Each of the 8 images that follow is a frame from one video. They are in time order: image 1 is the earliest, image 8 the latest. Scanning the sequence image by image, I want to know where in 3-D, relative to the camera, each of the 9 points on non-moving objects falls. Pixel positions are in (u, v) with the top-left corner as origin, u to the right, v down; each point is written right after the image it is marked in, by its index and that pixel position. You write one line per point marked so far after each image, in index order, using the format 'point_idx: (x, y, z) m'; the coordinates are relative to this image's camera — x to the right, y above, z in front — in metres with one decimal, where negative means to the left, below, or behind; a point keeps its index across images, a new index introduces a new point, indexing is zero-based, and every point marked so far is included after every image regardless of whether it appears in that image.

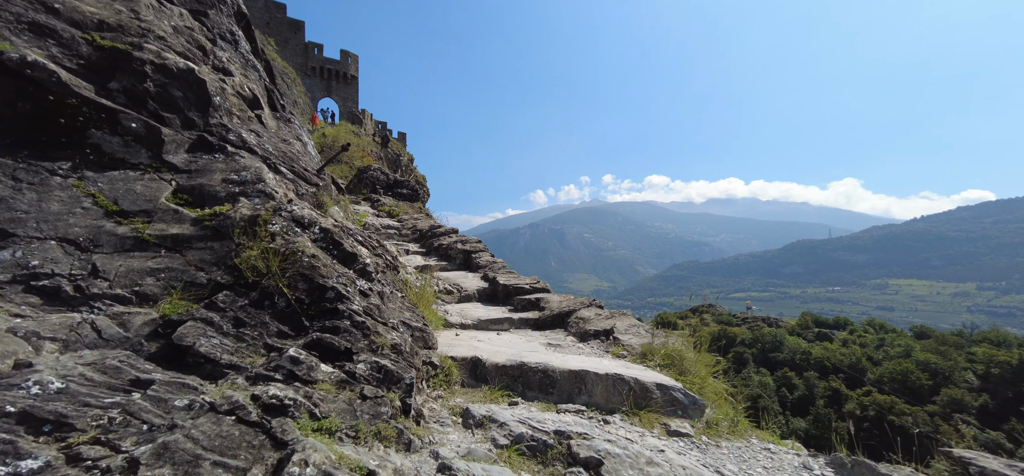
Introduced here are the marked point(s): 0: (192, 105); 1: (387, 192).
0: (-2.1, +0.9, +2.6) m
1: (-4.1, +1.5, +13.3) m
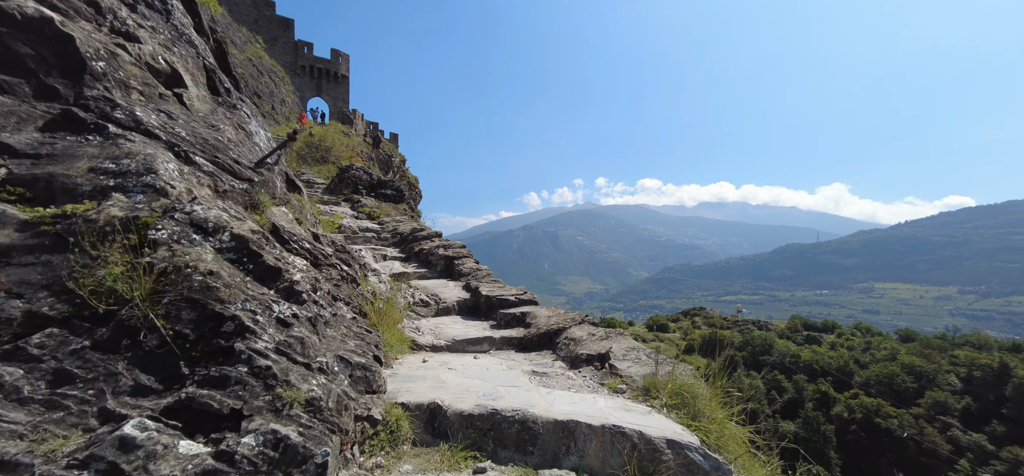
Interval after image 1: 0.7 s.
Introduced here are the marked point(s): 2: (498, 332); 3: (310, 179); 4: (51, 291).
0: (-2.2, +0.8, +2.0) m
1: (-4.4, +1.4, +12.7) m
2: (-0.1, -1.0, +4.4) m
3: (-6.7, +2.0, +13.7) m
4: (-1.7, -0.2, +1.5) m
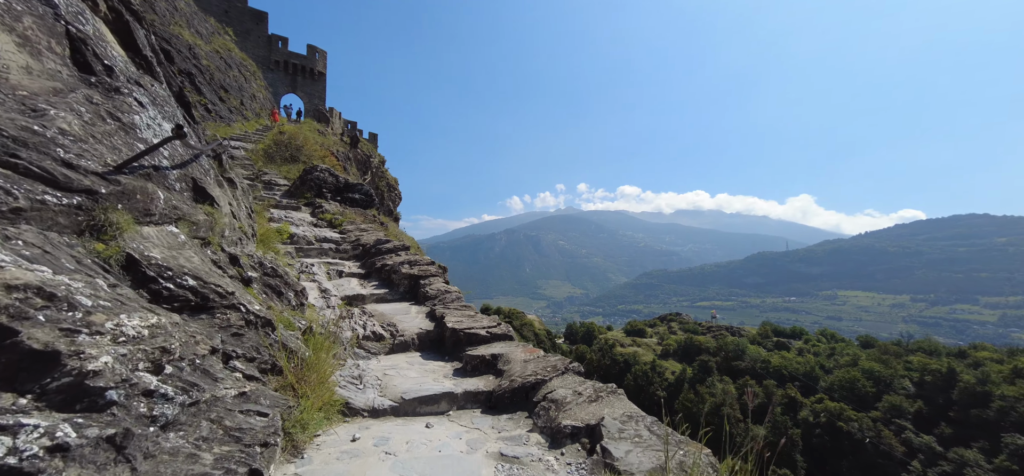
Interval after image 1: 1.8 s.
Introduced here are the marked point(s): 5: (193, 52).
0: (-2.4, +0.6, +1.0) m
1: (-5.0, +1.2, +11.6) m
2: (-0.4, -1.3, +3.5) m
3: (-7.4, +1.8, +12.6) m
4: (-1.8, -0.4, +0.6) m
5: (-14.9, +8.7, +19.0) m
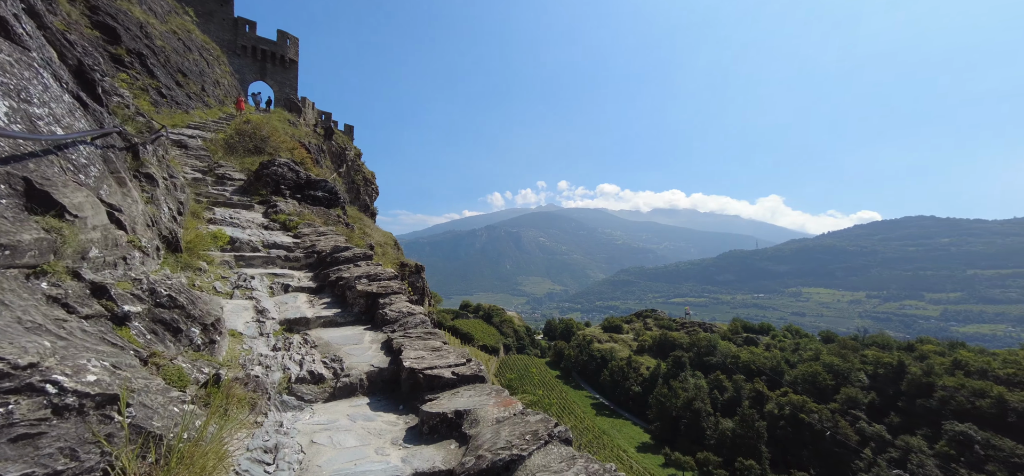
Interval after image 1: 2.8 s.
0: (-2.4, +0.5, +0.1) m
1: (-5.6, +1.1, +10.5) m
2: (-0.6, -1.4, +2.7) m
3: (-8.0, +1.8, +11.3) m
4: (-1.9, -0.6, -0.3) m
5: (-15.7, +8.8, +17.4) m
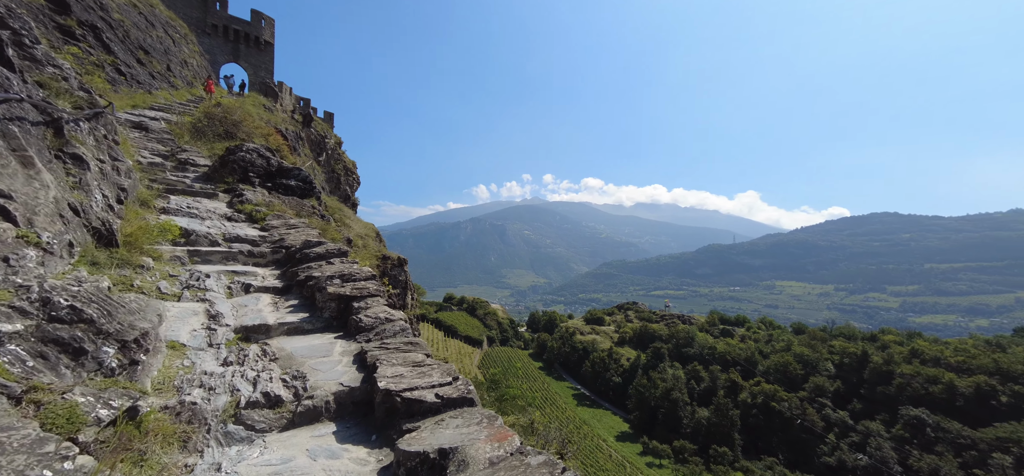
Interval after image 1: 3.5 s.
0: (-2.3, +0.4, -0.6) m
1: (-5.9, +1.3, +9.7) m
2: (-0.6, -1.4, +2.1) m
3: (-8.3, +2.0, +10.4) m
4: (-1.8, -0.6, -1.0) m
5: (-16.2, +9.3, +16.0) m
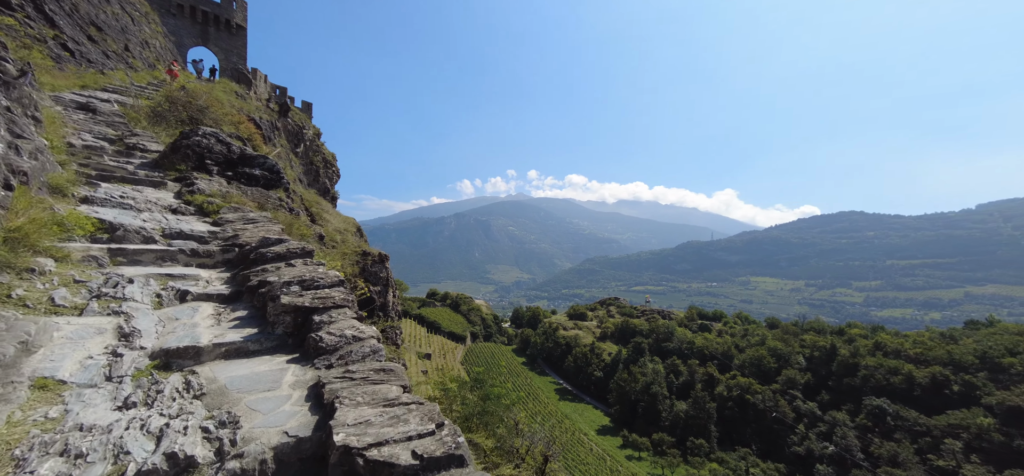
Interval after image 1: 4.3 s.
0: (-2.1, +0.4, -1.5) m
1: (-6.1, +1.4, +8.6) m
2: (-0.6, -1.4, +1.3) m
3: (-8.5, +2.2, +9.3) m
4: (-1.6, -0.6, -1.8) m
5: (-16.6, +9.5, +14.5) m
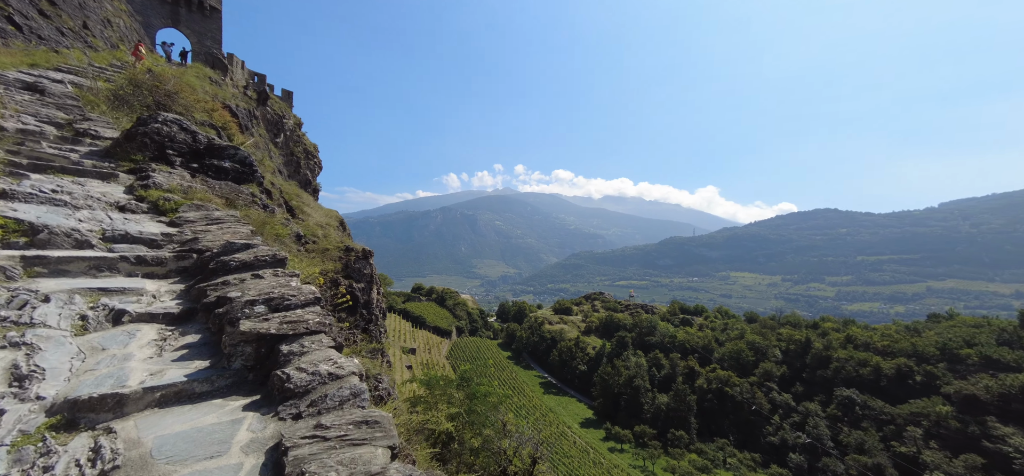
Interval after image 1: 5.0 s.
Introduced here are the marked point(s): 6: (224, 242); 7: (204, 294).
0: (-1.8, +0.2, -2.2) m
1: (-6.1, +1.4, +7.8) m
2: (-0.4, -1.6, +0.6) m
3: (-8.6, +2.2, +8.3) m
4: (-1.3, -0.8, -2.5) m
5: (-16.7, +9.7, +13.1) m
6: (-3.4, 0.0, +4.8) m
7: (-3.0, -0.5, +4.0) m
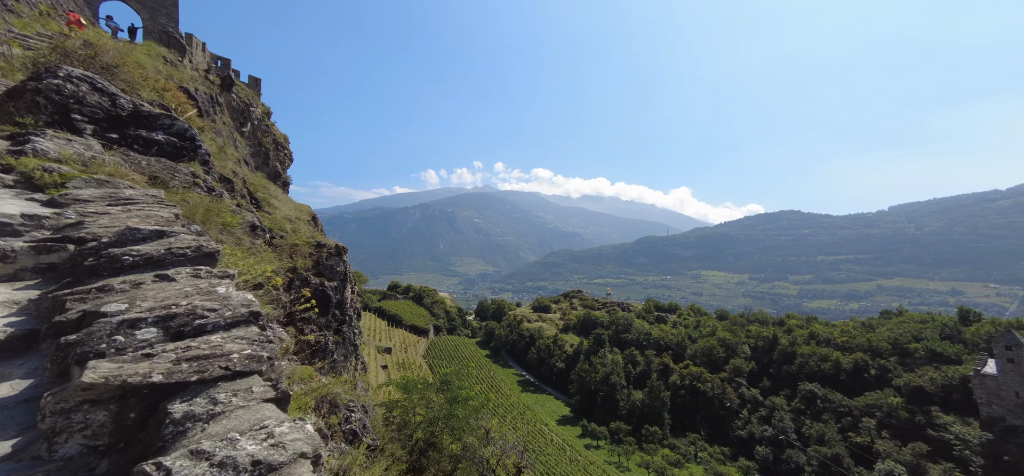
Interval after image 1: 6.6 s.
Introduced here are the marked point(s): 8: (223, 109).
0: (-1.2, +0.3, -3.6) m
1: (-6.1, +1.6, +6.1) m
2: (0.0, -1.5, -0.7) m
3: (-8.5, +2.4, +6.5) m
4: (-0.6, -0.7, -3.9) m
5: (-16.9, +9.9, +10.8) m
6: (-3.2, +0.1, +3.3) m
7: (-2.7, -0.4, +2.5) m
8: (-13.9, +6.3, +19.1) m
